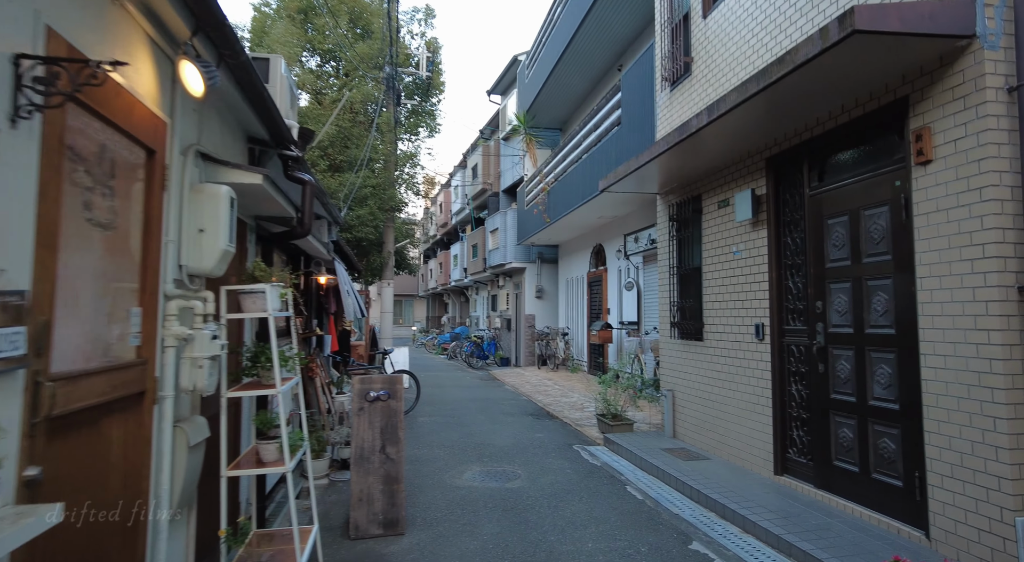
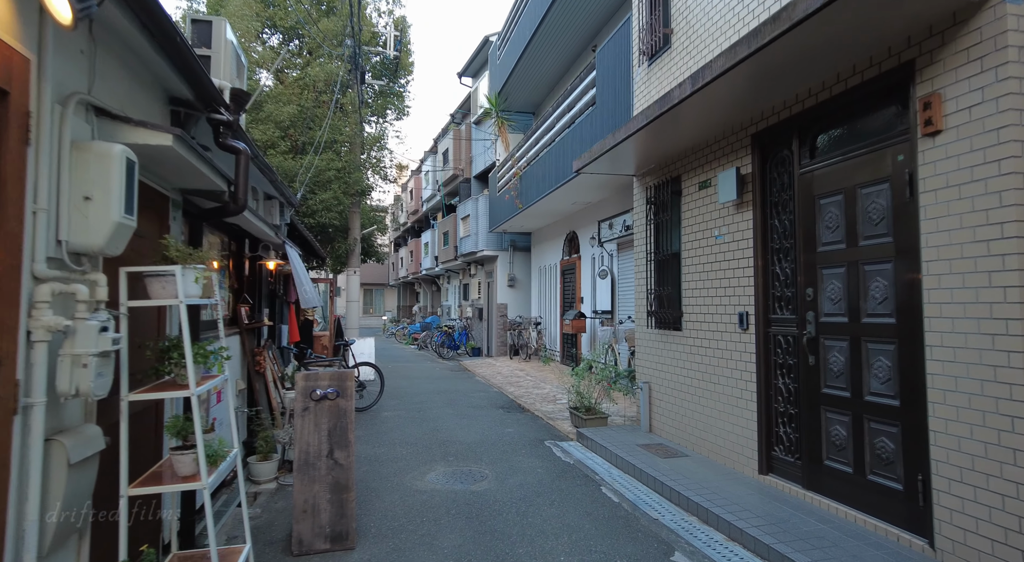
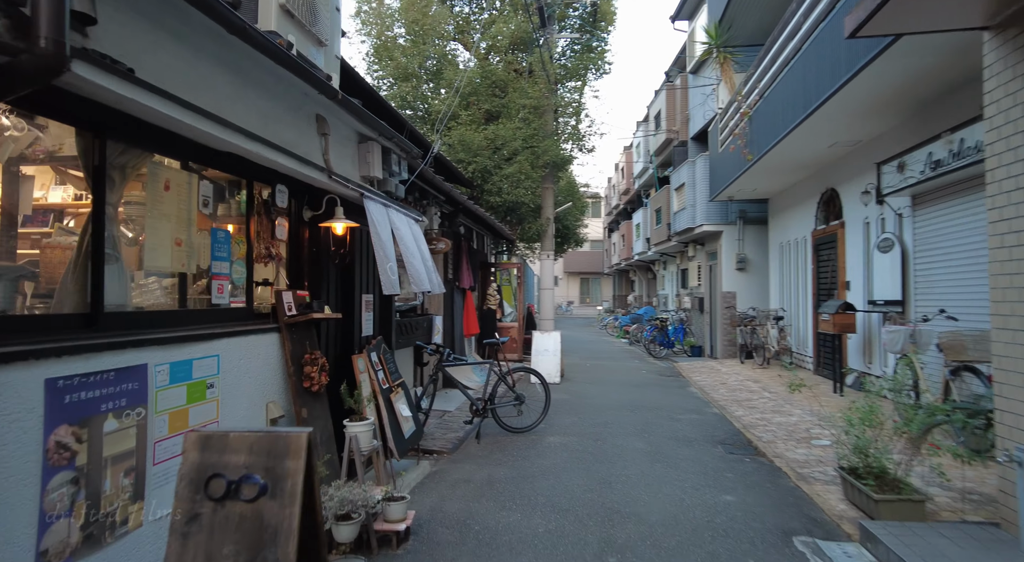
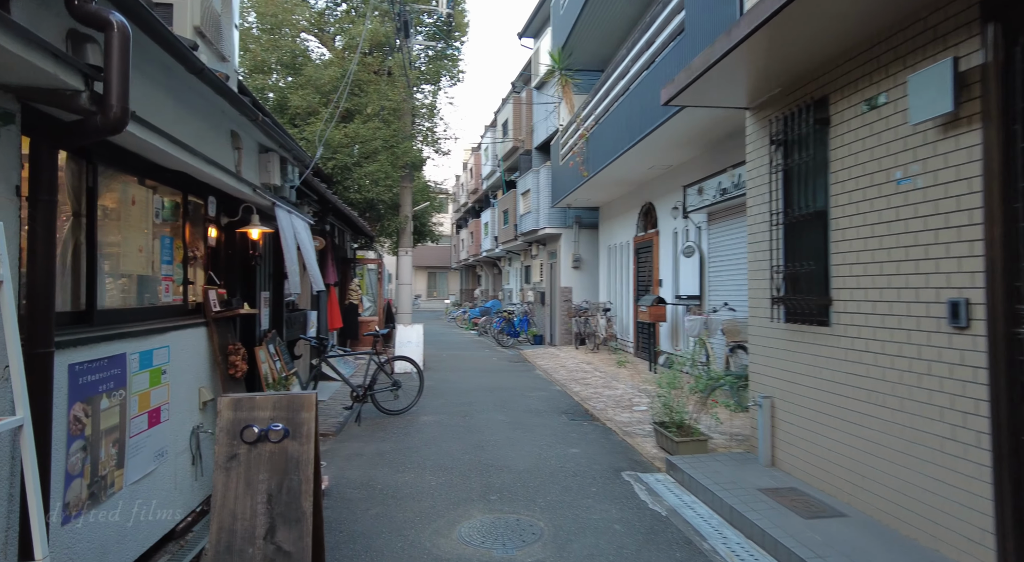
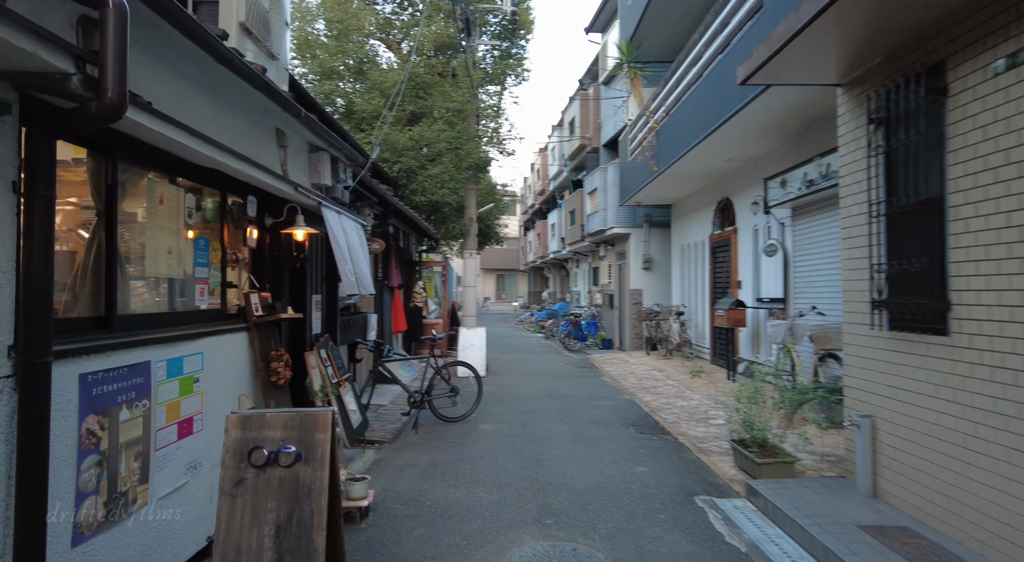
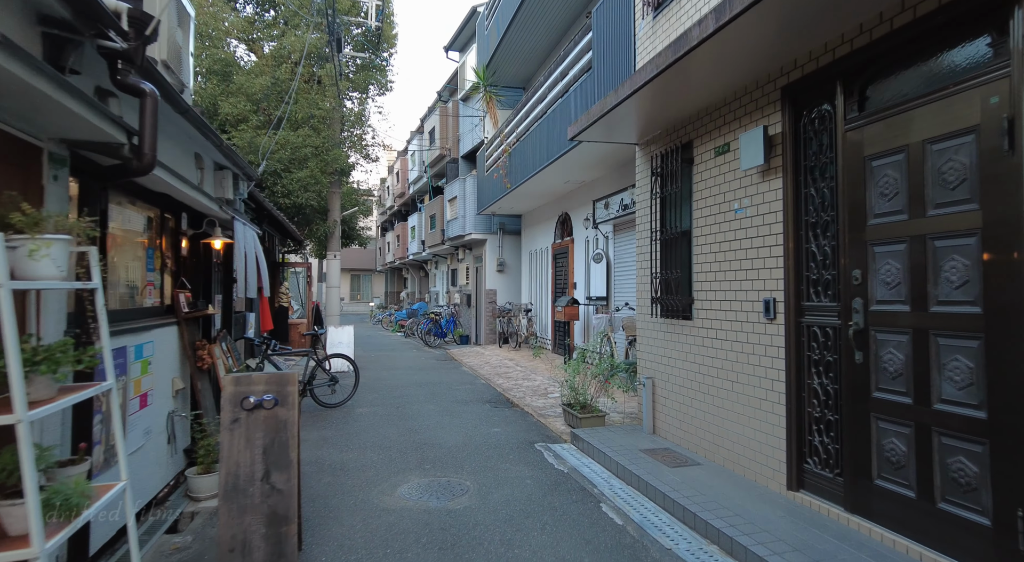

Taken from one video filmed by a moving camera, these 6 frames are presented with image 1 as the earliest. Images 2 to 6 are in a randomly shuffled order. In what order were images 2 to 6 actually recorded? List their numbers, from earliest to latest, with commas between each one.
2, 6, 4, 5, 3
